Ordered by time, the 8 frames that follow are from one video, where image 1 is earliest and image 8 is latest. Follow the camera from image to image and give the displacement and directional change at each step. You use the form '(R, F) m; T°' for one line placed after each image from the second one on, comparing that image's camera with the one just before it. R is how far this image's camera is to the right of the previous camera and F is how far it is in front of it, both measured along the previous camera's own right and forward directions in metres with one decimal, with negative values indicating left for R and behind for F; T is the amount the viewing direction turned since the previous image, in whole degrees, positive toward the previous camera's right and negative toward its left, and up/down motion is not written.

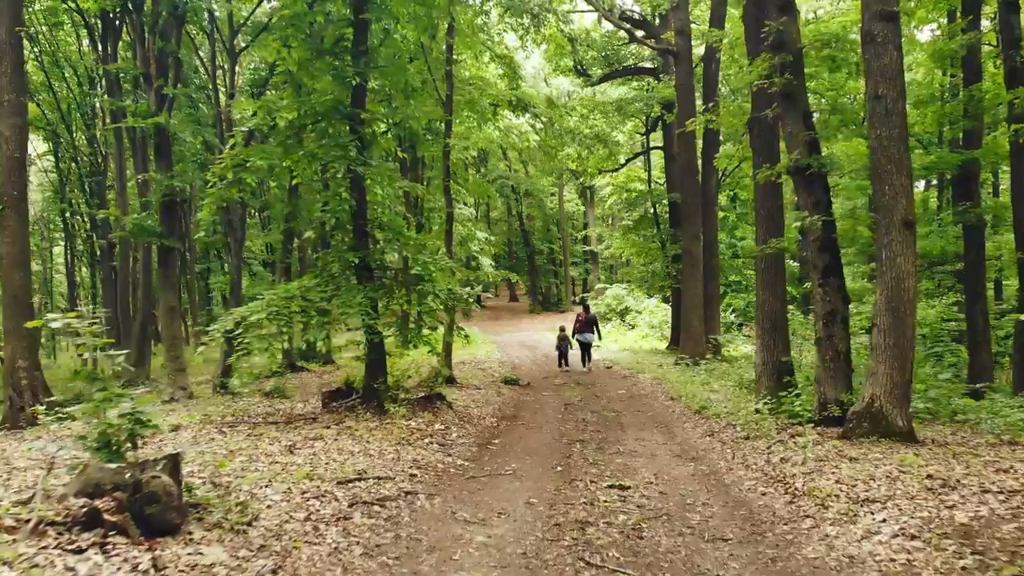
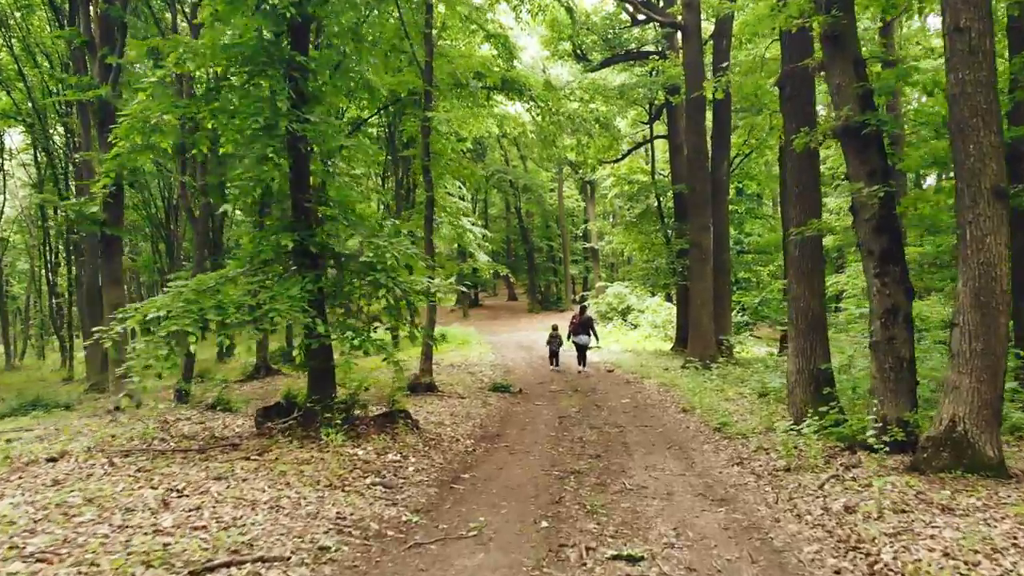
(+0.2, +1.5) m; 0°
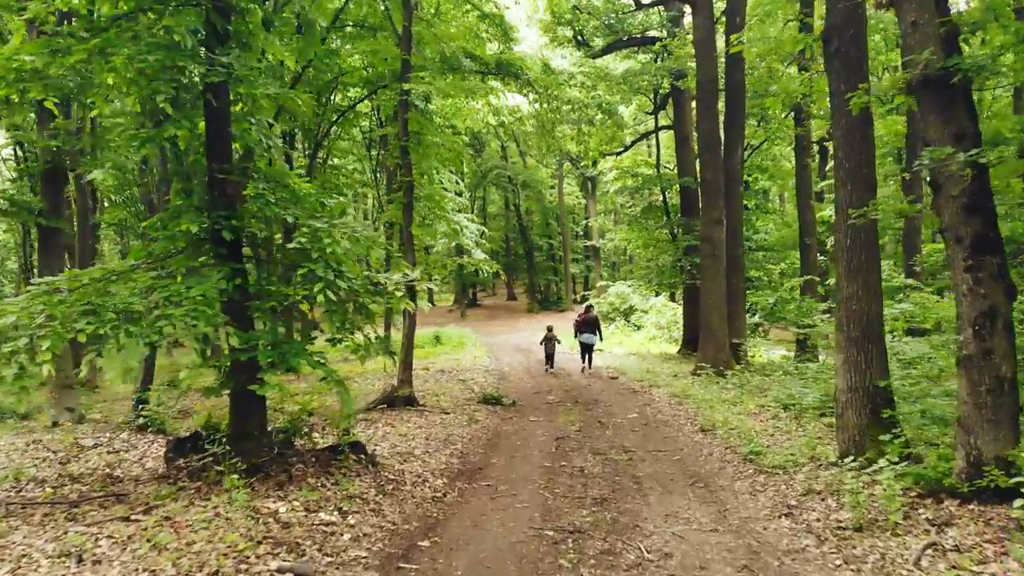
(+0.2, +1.4) m; 0°
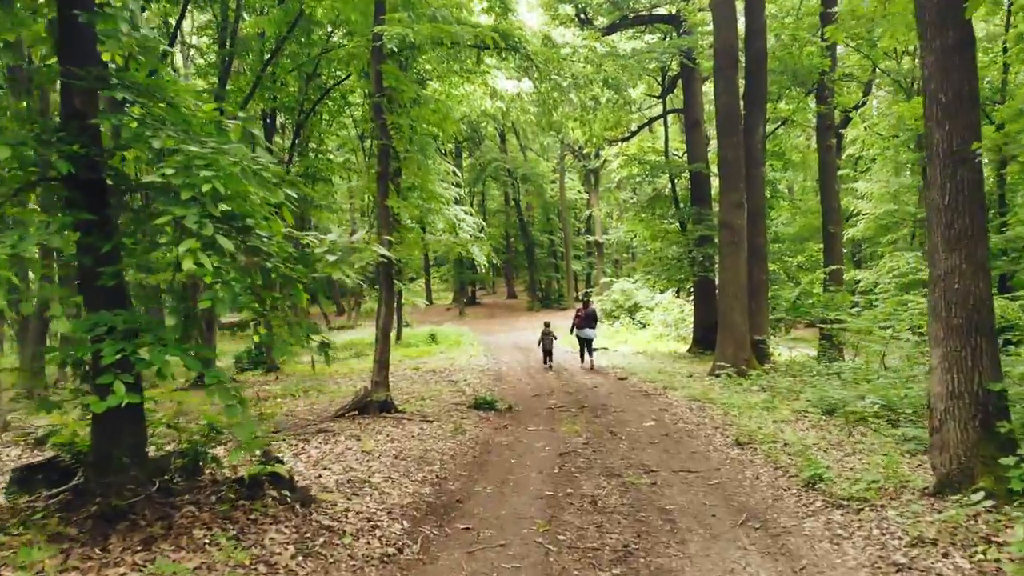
(+0.1, +1.5) m; 0°
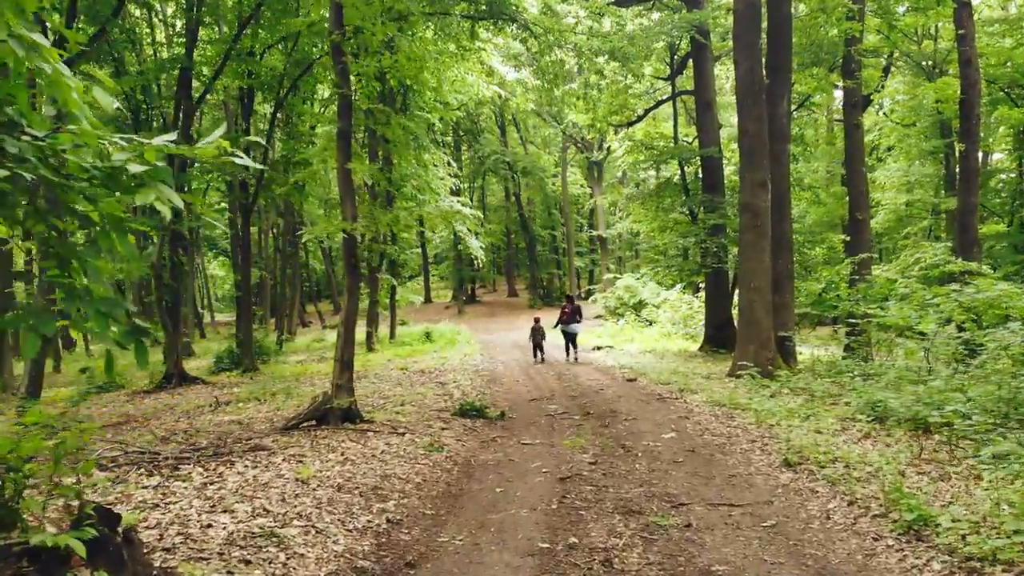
(+0.1, +1.4) m; 0°
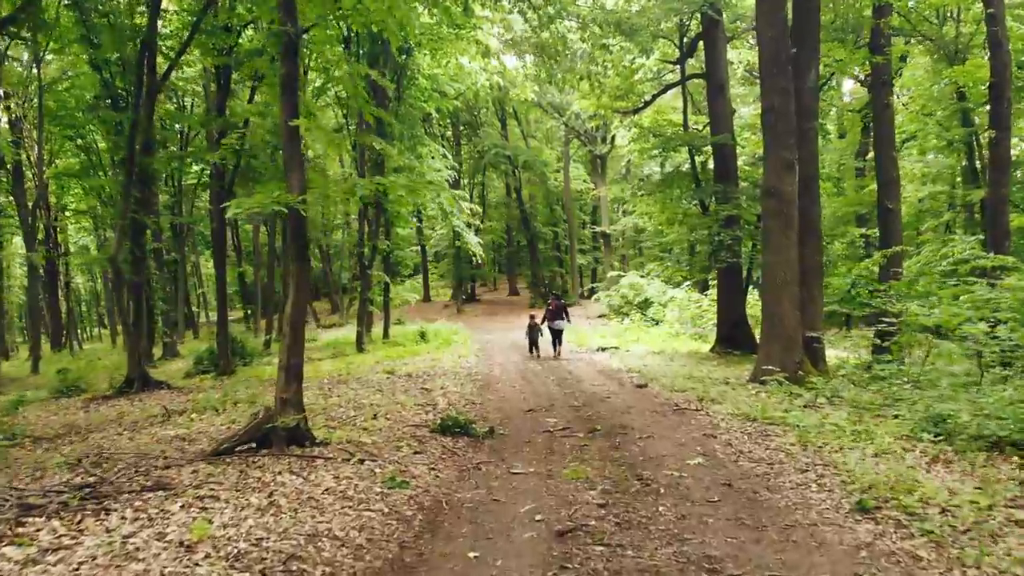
(+0.1, +1.3) m; 0°
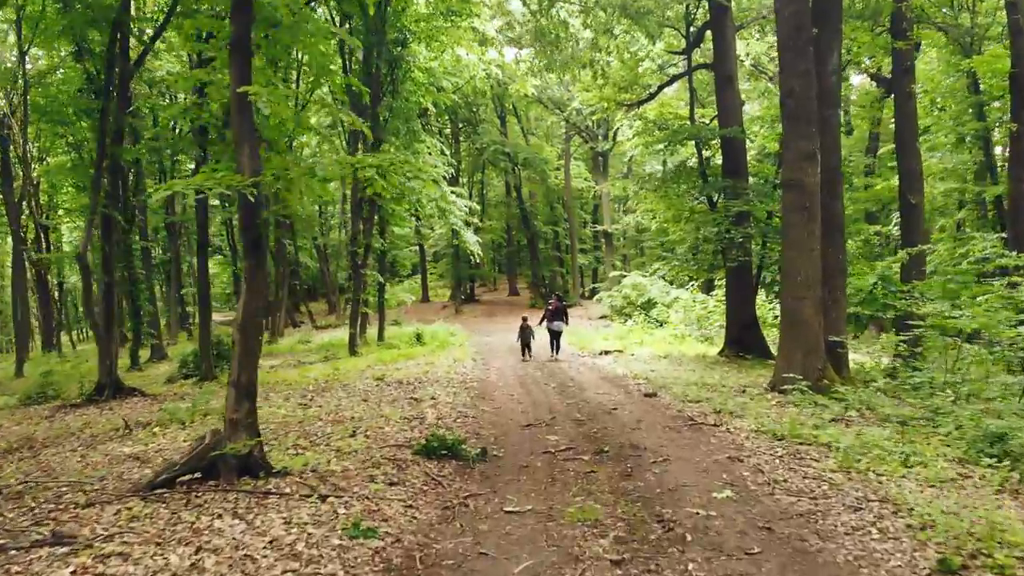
(+0.1, +0.8) m; 0°
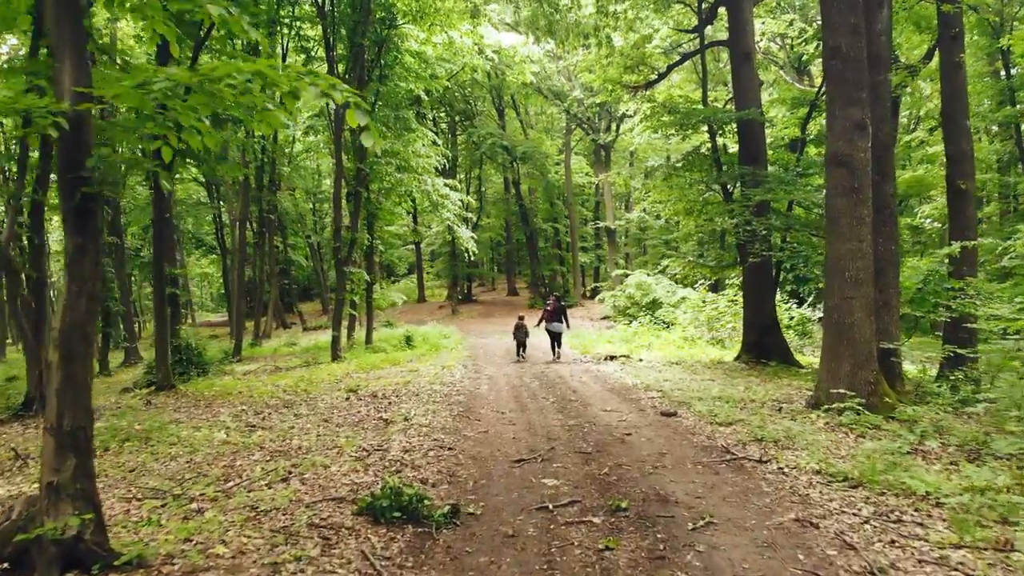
(+0.1, +1.6) m; 0°
